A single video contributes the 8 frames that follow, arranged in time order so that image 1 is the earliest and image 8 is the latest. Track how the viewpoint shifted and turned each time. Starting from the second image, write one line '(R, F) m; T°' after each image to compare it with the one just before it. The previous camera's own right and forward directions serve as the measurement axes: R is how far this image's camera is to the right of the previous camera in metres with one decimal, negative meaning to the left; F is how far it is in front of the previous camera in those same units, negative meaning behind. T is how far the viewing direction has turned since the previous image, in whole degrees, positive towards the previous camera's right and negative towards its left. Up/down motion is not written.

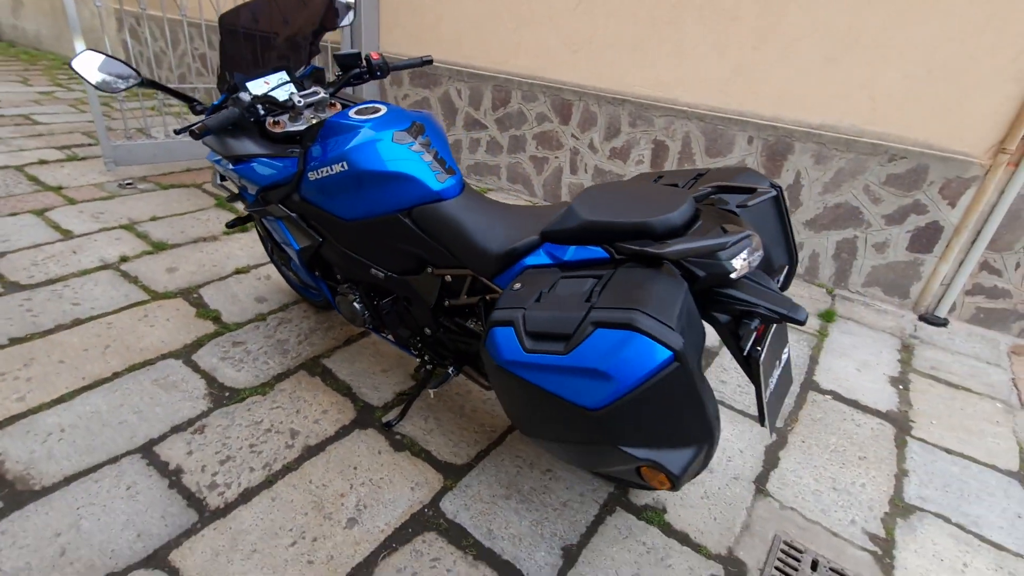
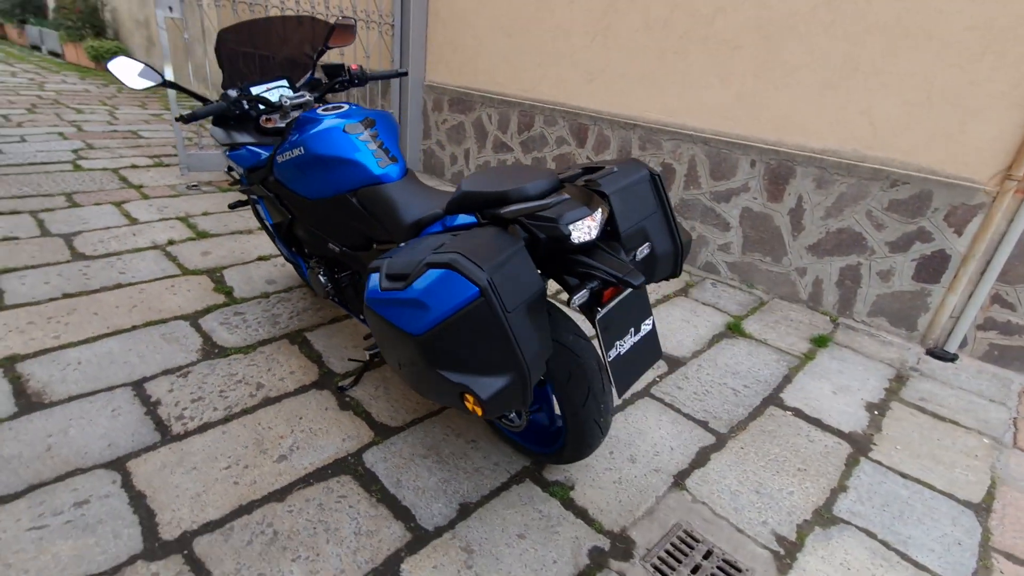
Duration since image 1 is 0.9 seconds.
(+0.5, -0.1) m; -8°
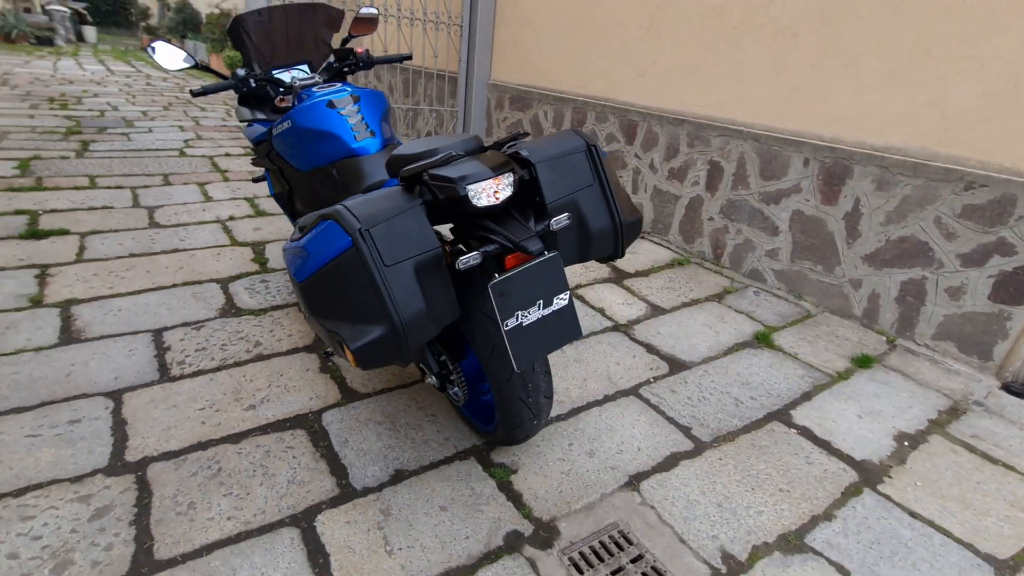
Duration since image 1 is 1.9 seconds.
(+0.5, +0.1) m; -11°
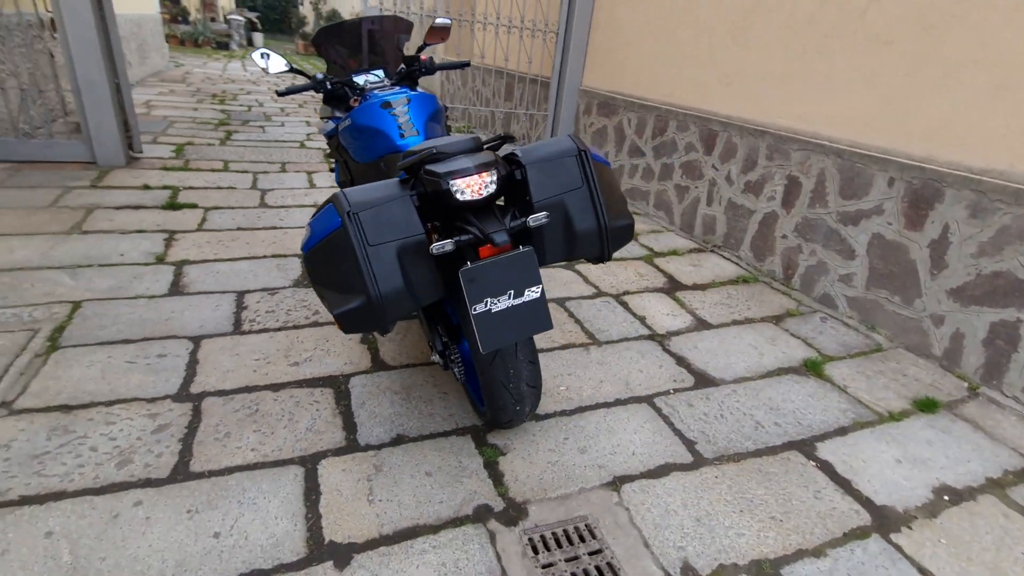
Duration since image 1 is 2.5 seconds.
(+0.4, -0.1) m; -12°
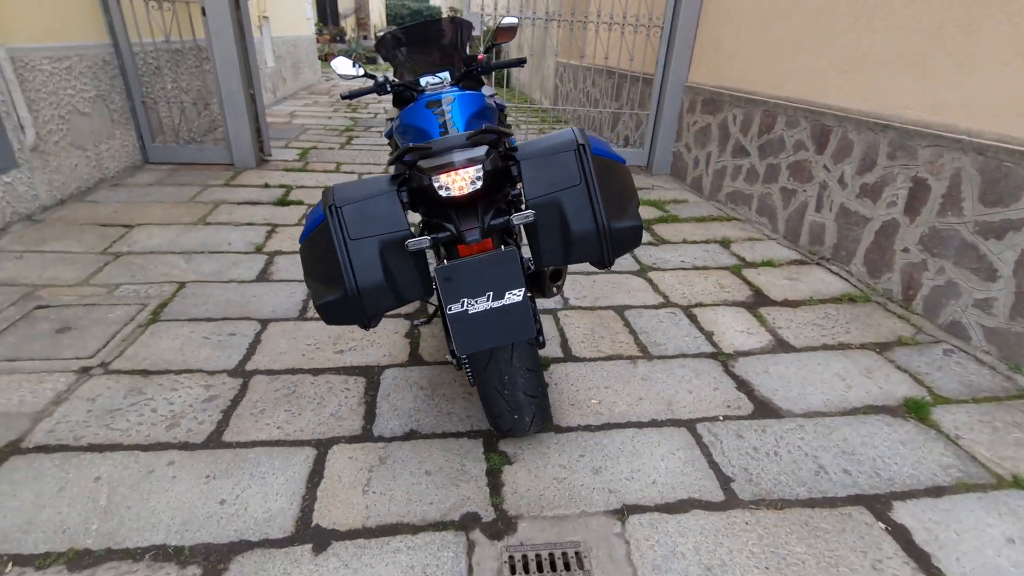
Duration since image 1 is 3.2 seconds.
(+0.4, +0.1) m; -14°
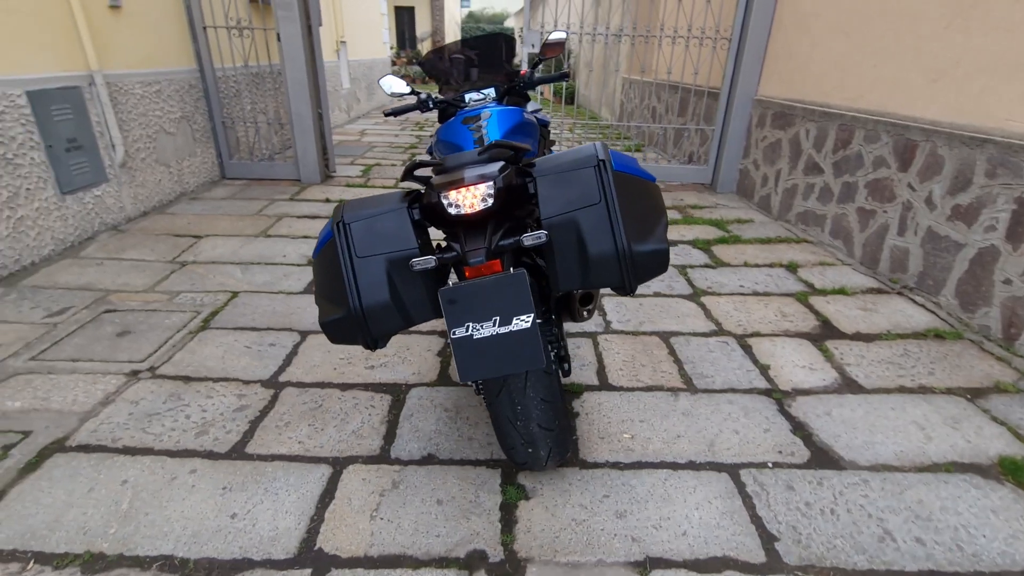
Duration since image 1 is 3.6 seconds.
(+0.1, +0.1) m; -7°
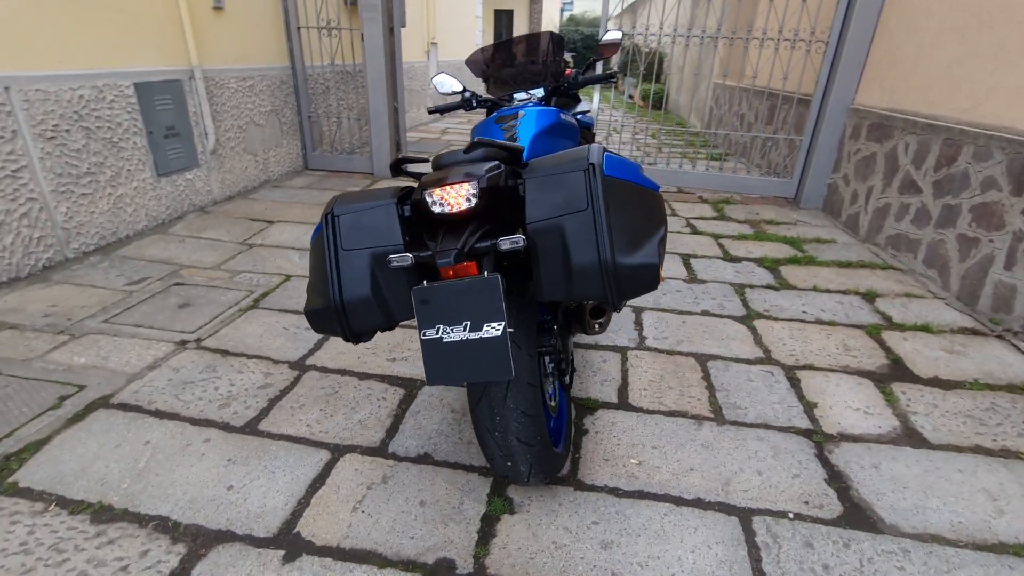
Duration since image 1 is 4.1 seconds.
(+0.2, +0.1) m; -9°
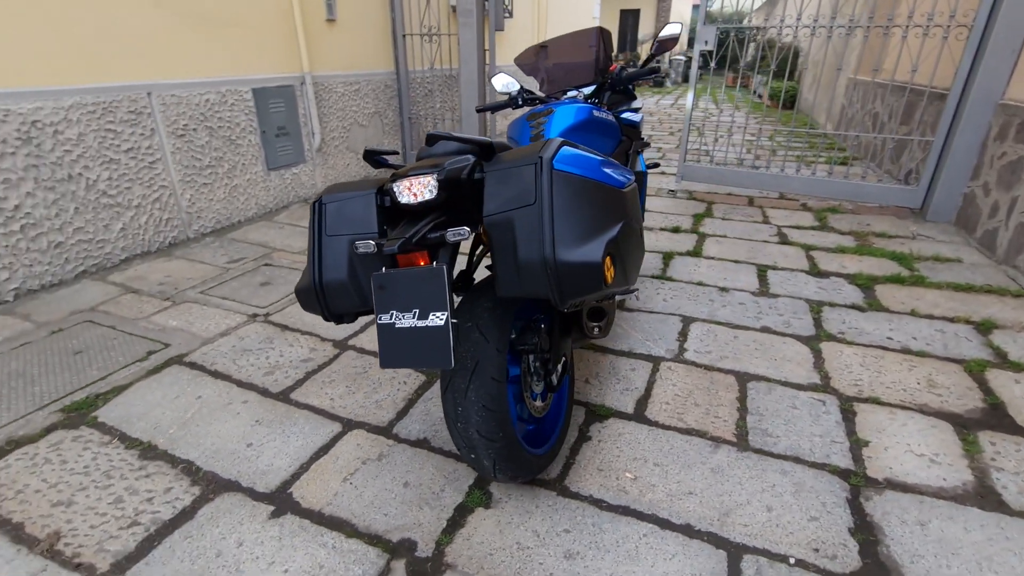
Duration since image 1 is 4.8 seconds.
(+0.4, 0.0) m; -13°
